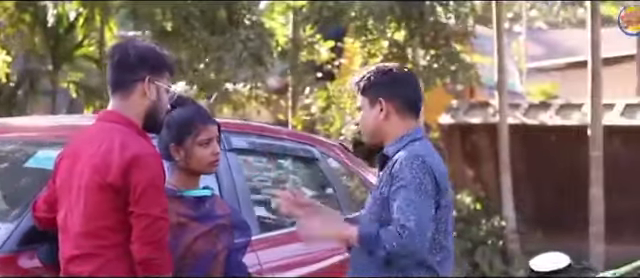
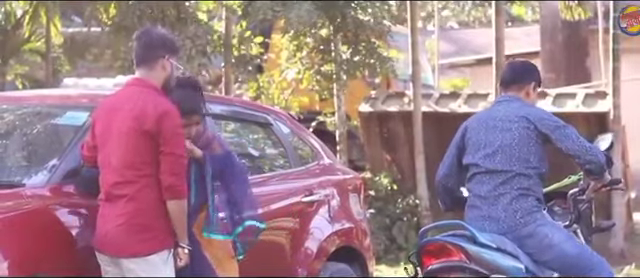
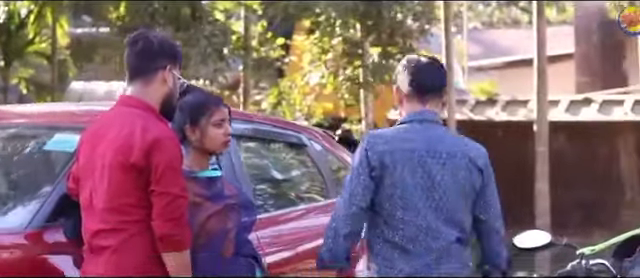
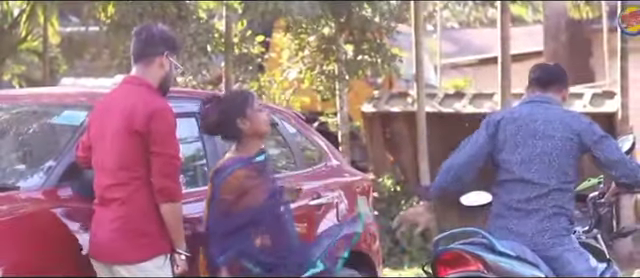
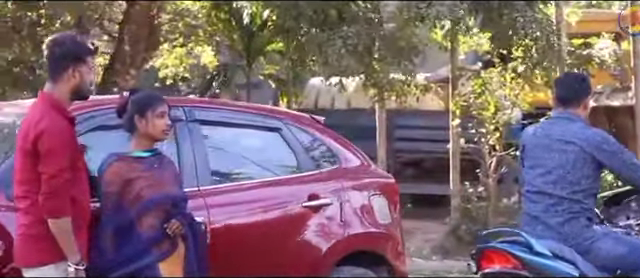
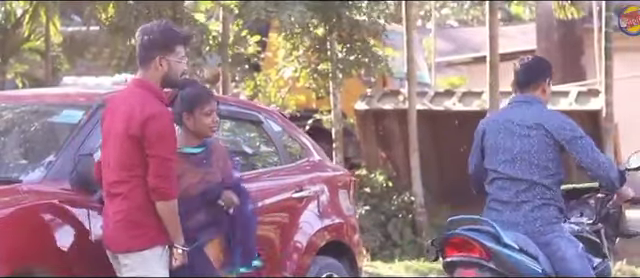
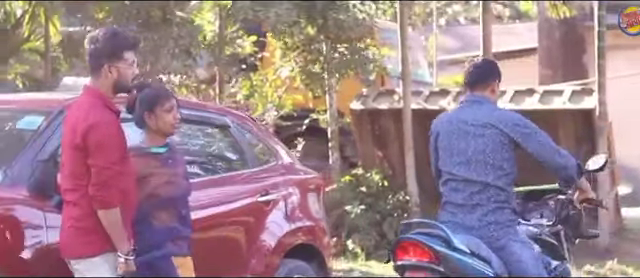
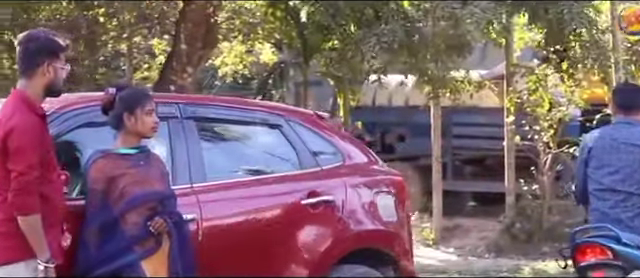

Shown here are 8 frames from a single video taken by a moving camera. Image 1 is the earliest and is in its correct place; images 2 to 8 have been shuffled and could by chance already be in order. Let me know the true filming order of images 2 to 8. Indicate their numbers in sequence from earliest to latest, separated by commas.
3, 4, 2, 6, 7, 5, 8
